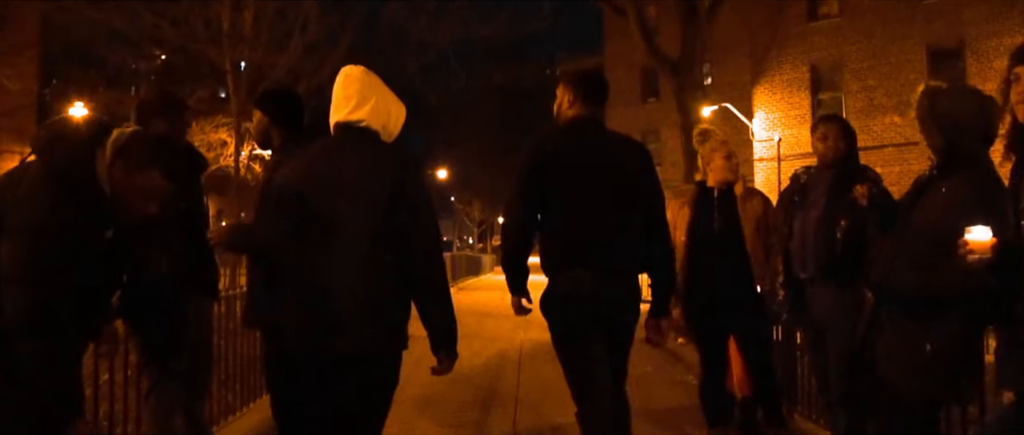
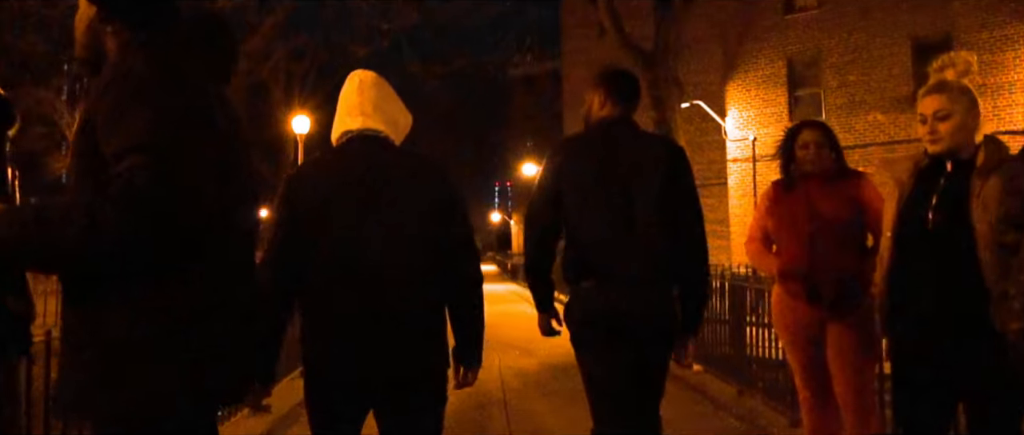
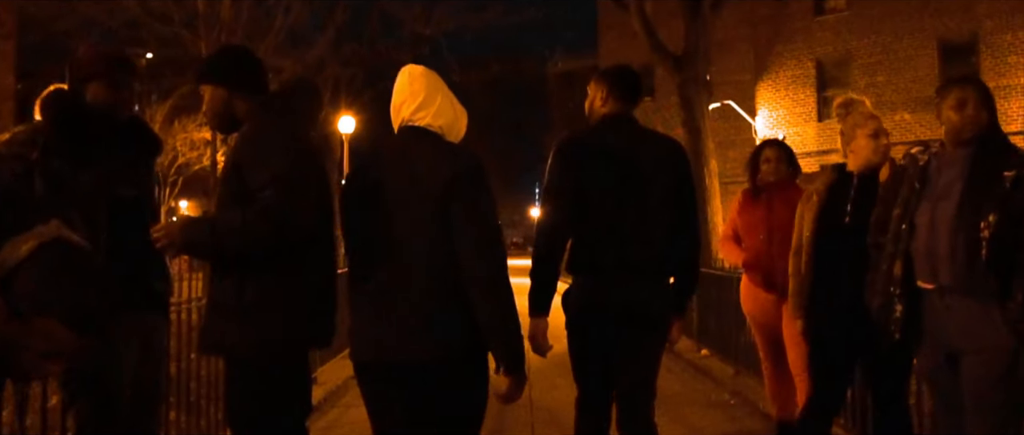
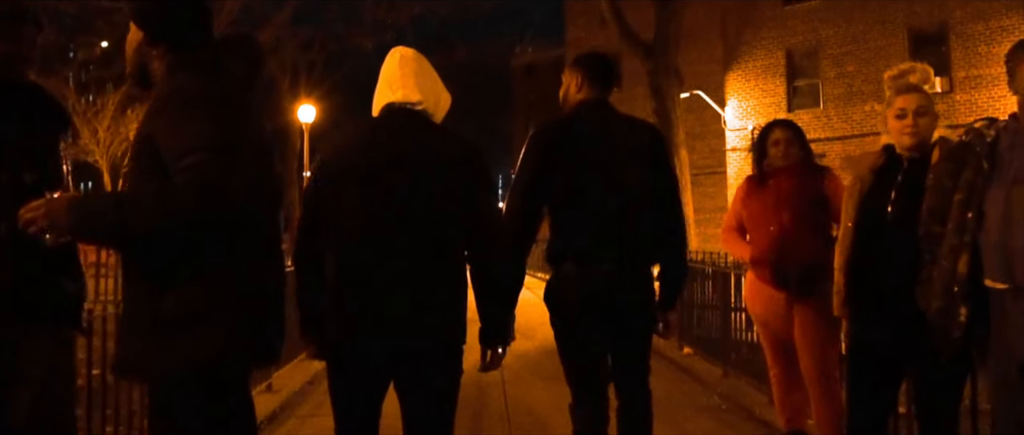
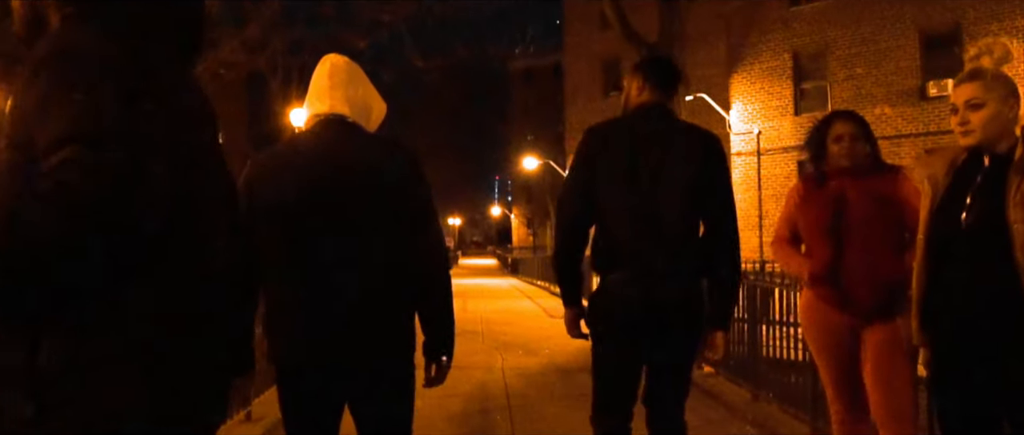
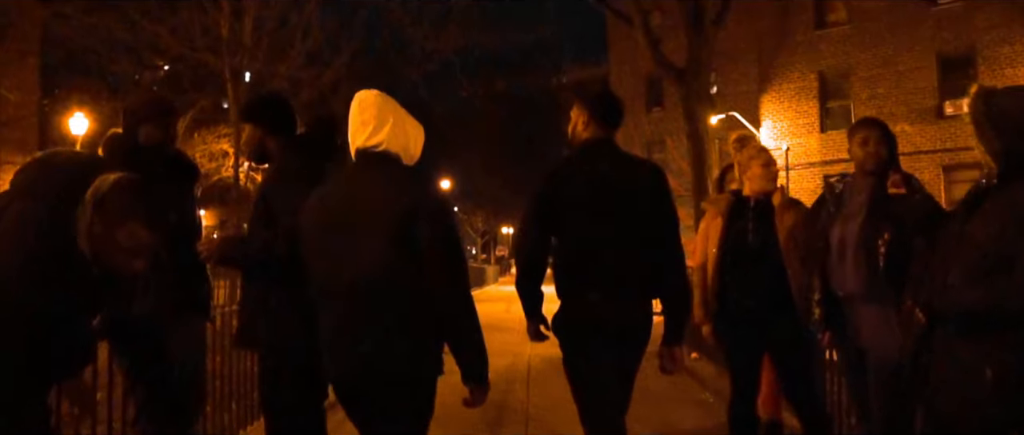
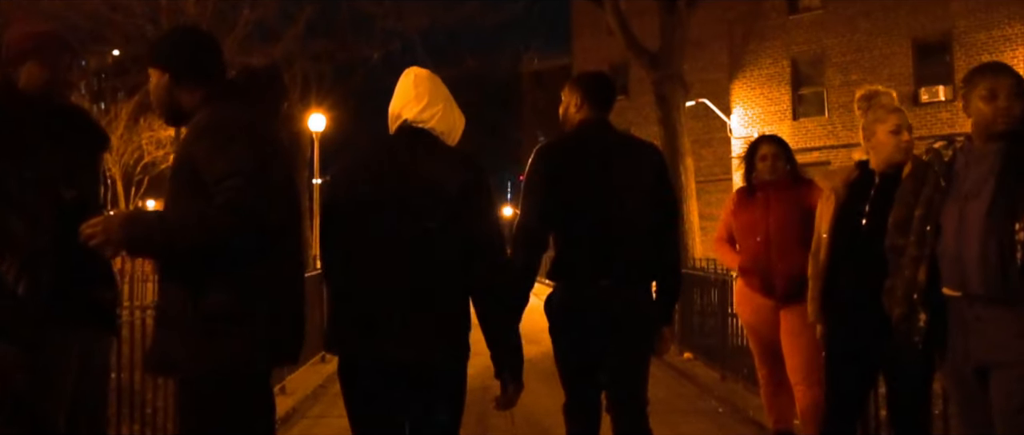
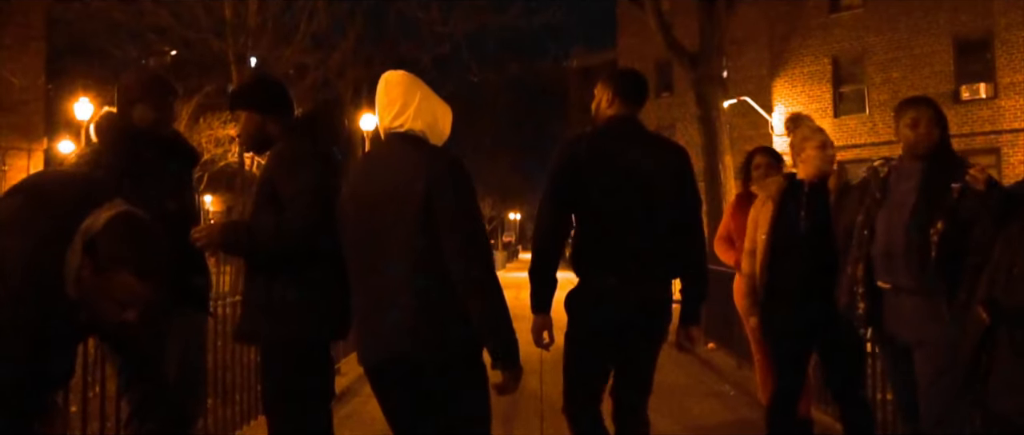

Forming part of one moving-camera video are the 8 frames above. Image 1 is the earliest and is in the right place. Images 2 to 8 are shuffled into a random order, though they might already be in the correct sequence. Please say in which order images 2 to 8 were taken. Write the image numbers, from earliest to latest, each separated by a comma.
6, 8, 3, 7, 4, 2, 5
